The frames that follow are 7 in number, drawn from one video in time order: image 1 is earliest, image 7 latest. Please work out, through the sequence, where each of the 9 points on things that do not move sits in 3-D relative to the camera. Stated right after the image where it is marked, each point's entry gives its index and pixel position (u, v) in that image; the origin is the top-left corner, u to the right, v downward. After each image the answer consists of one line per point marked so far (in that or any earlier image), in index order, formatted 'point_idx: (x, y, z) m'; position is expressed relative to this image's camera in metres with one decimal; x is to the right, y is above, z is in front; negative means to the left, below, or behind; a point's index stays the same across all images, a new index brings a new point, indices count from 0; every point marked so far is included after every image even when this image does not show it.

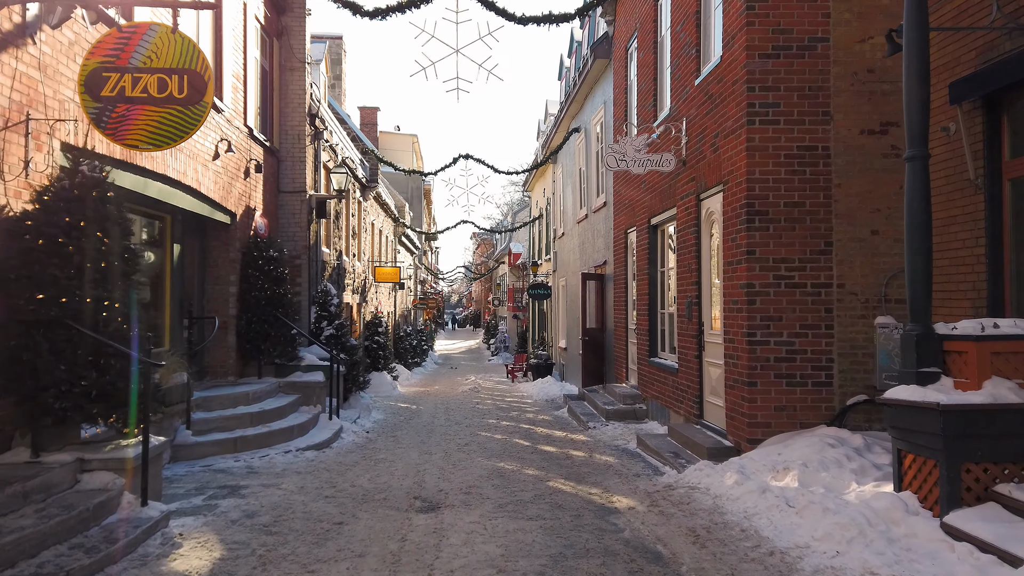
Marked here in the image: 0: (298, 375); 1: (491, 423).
0: (-2.6, -1.1, +9.2) m
1: (-0.3, -1.9, +10.5) m
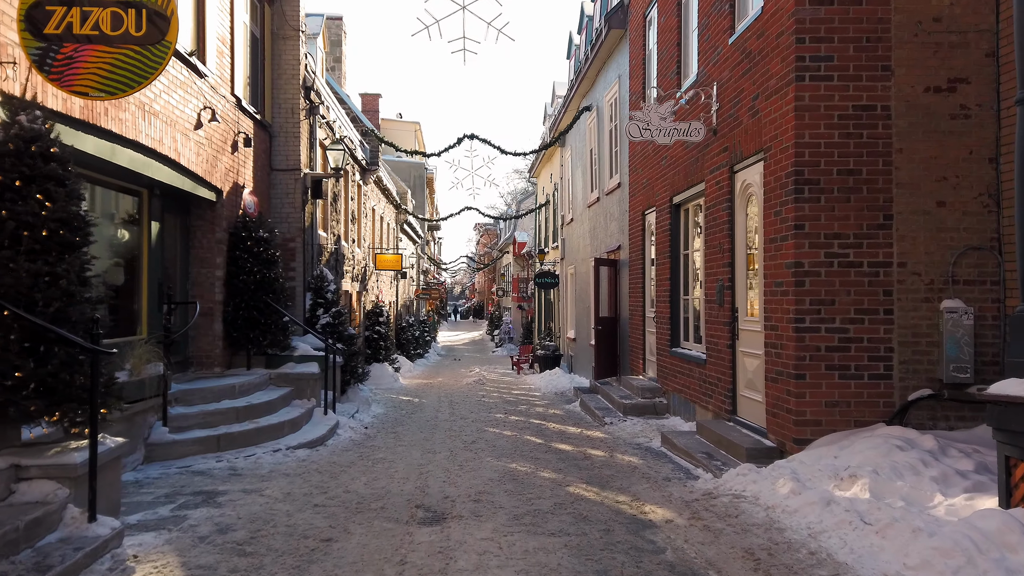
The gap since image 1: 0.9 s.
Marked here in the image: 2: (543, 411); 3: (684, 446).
0: (-2.5, -0.9, +8.5) m
1: (-0.2, -1.7, +9.8) m
2: (+0.5, -1.8, +10.7) m
3: (+1.5, -1.4, +6.4) m
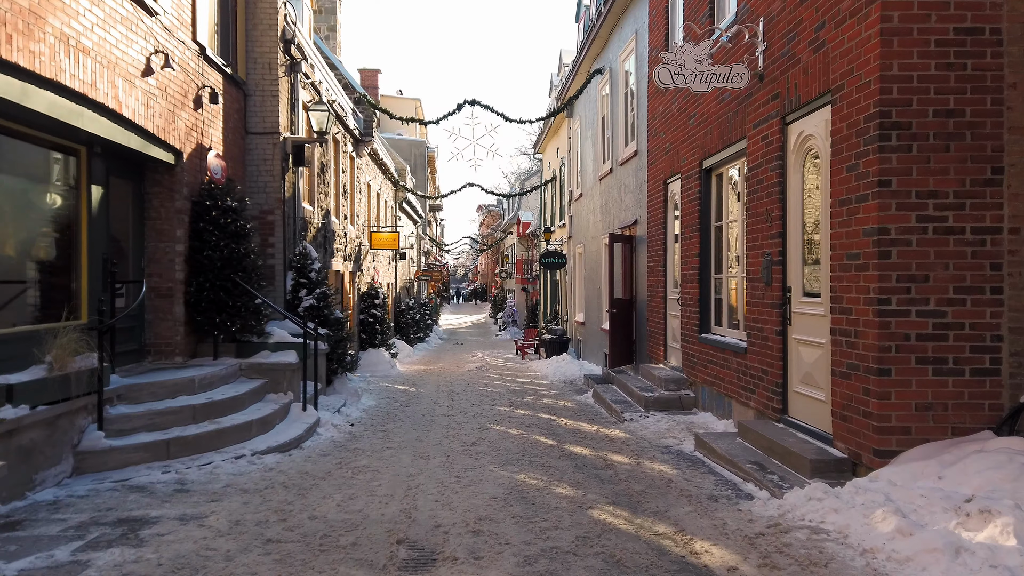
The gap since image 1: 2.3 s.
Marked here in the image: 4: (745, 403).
0: (-2.5, -0.7, +7.4) m
1: (-0.1, -1.5, +8.7) m
2: (+0.5, -1.5, +9.6) m
3: (+1.5, -1.2, +5.3) m
4: (+2.0, -1.0, +6.3) m
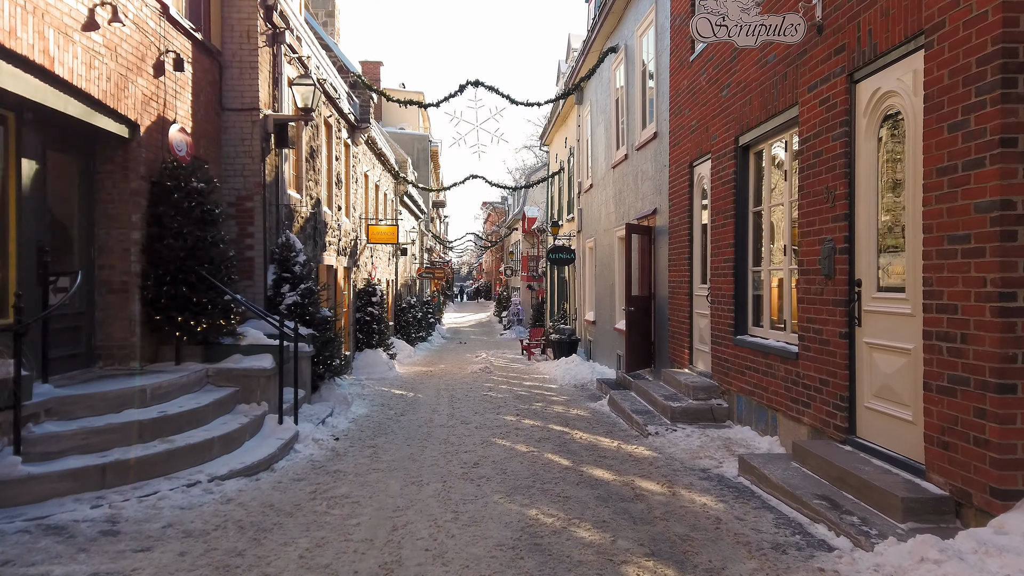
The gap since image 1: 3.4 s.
0: (-2.4, -0.6, +6.4) m
1: (0.0, -1.4, +7.7) m
2: (+0.6, -1.4, +8.7) m
3: (+1.6, -1.1, +4.3) m
4: (+2.1, -0.9, +5.4) m
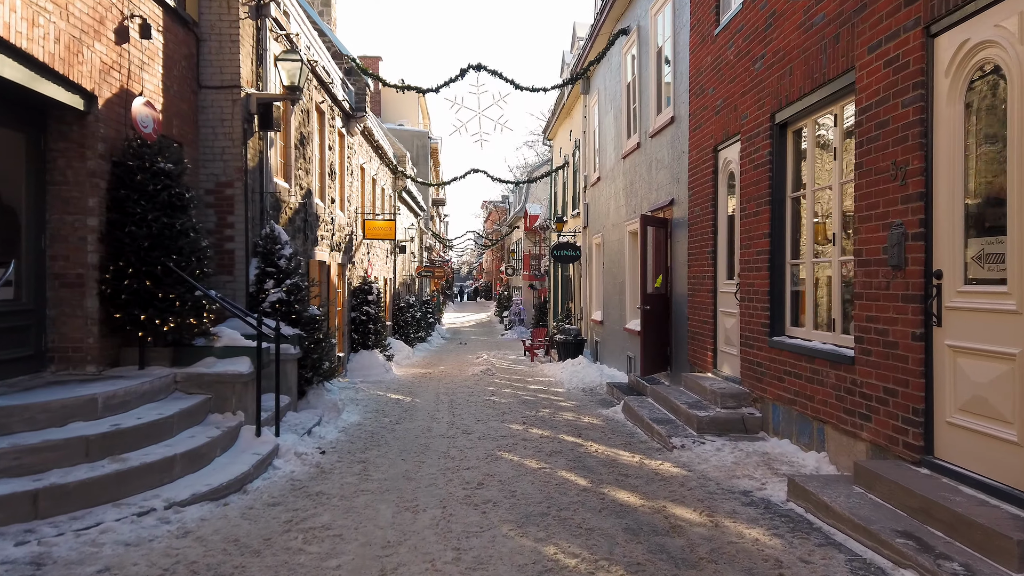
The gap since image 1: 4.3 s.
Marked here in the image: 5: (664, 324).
0: (-2.3, -0.6, +5.7) m
1: (0.0, -1.4, +7.0) m
2: (+0.7, -1.4, +7.9) m
3: (+1.7, -1.1, +3.6) m
4: (+2.1, -0.9, +4.6) m
5: (+1.8, -0.4, +9.0) m
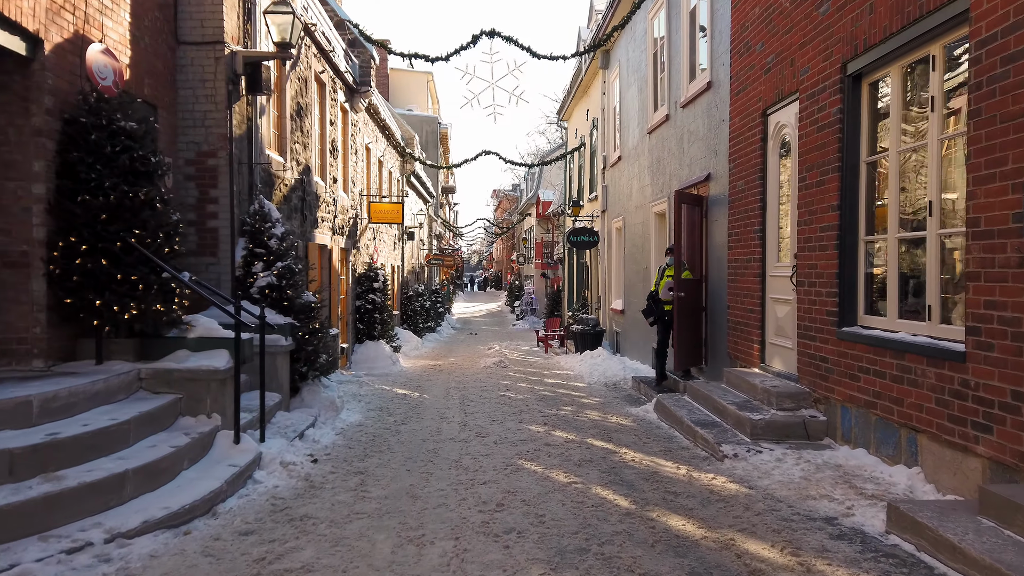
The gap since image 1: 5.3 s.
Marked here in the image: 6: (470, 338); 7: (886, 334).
0: (-2.2, -0.5, +4.9) m
1: (+0.2, -1.2, +6.1) m
2: (+0.9, -1.3, +7.1) m
3: (+1.8, -1.0, +2.7) m
4: (+2.3, -0.8, +3.7) m
5: (+2.0, -0.3, +8.1) m
6: (-1.1, -1.3, +19.8) m
7: (+2.3, -0.3, +4.5) m
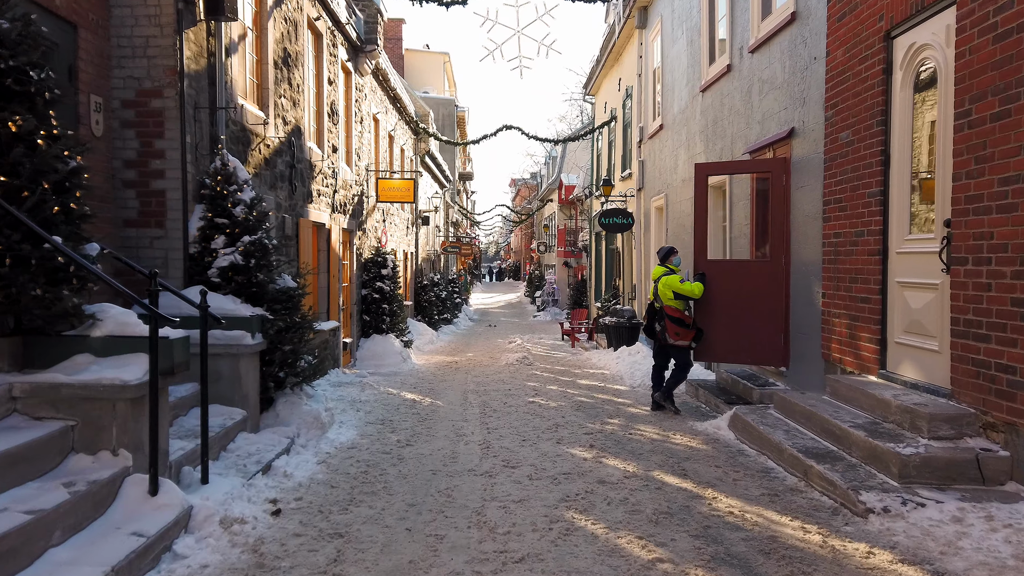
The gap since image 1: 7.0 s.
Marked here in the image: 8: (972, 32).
0: (-2.0, -0.3, +3.4) m
1: (+0.5, -1.1, +4.6) m
2: (+1.1, -1.1, +5.5) m
3: (+2.0, -0.9, +1.1) m
4: (+2.4, -0.7, +2.1) m
5: (+2.3, -0.1, +6.5) m
6: (-0.6, -1.0, +18.3) m
7: (+2.5, -0.2, +2.9) m
8: (+2.4, +1.4, +3.9) m
